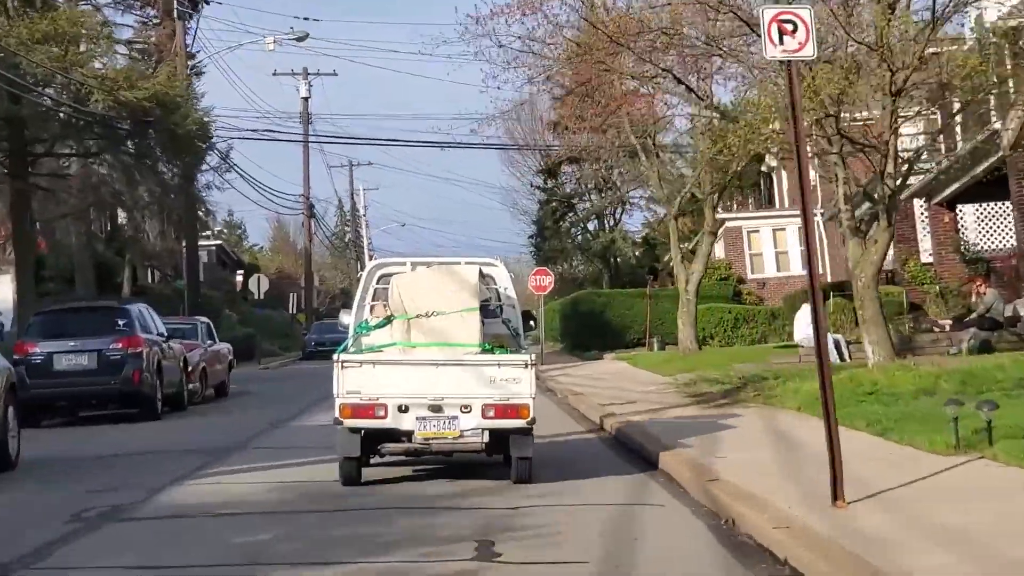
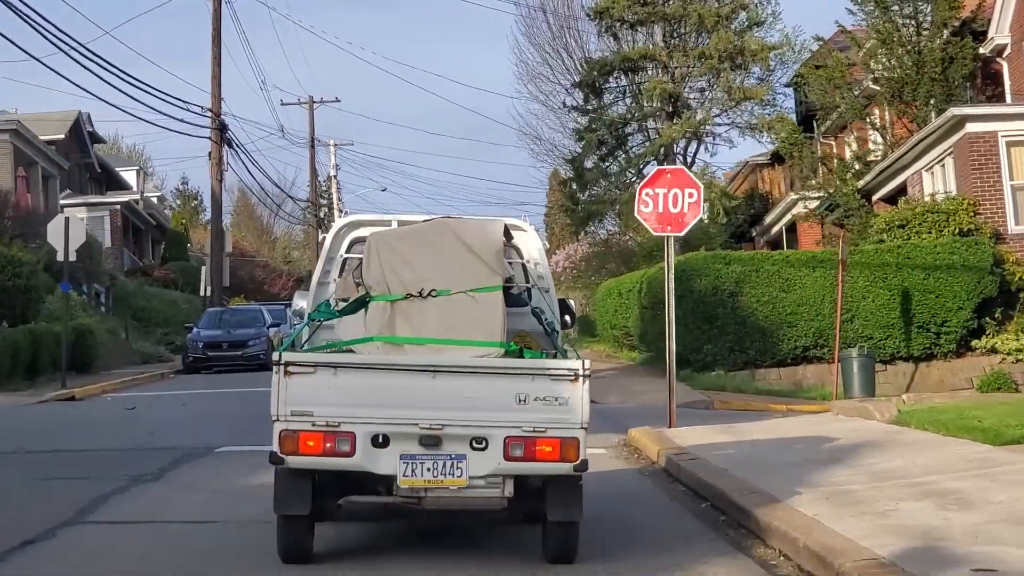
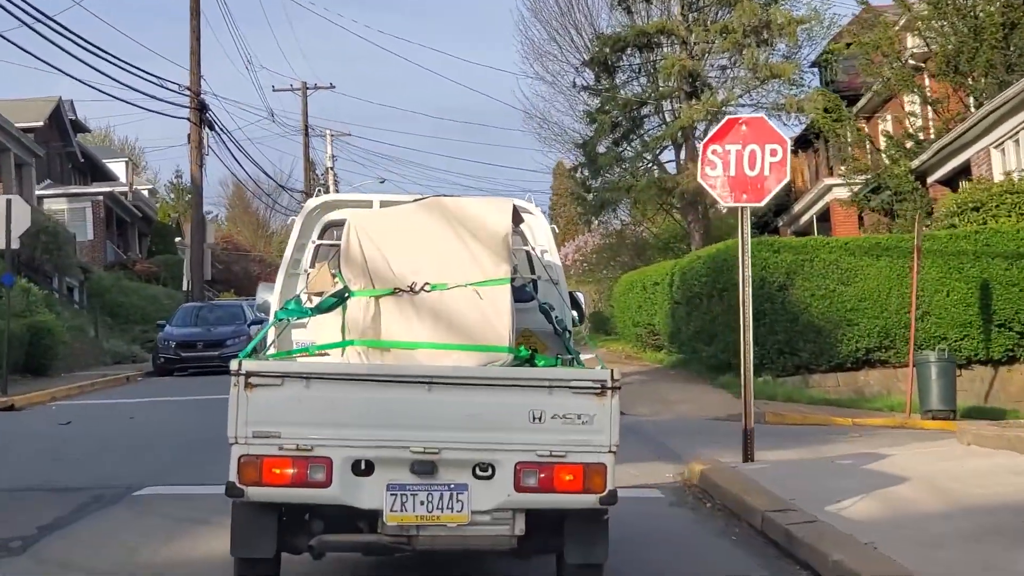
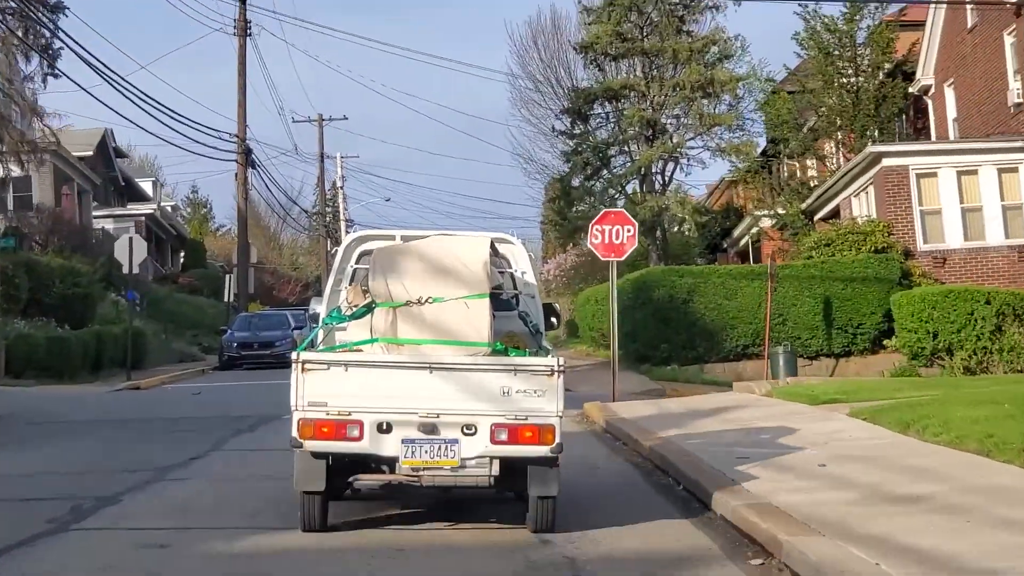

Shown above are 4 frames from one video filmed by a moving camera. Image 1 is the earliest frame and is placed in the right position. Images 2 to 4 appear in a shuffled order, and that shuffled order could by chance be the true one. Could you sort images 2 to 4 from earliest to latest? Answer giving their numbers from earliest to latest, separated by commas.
4, 2, 3
